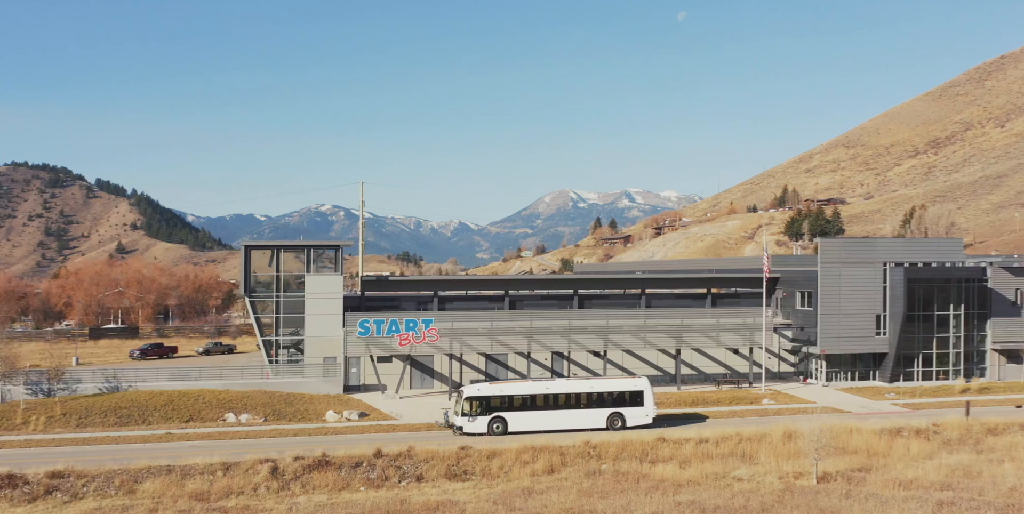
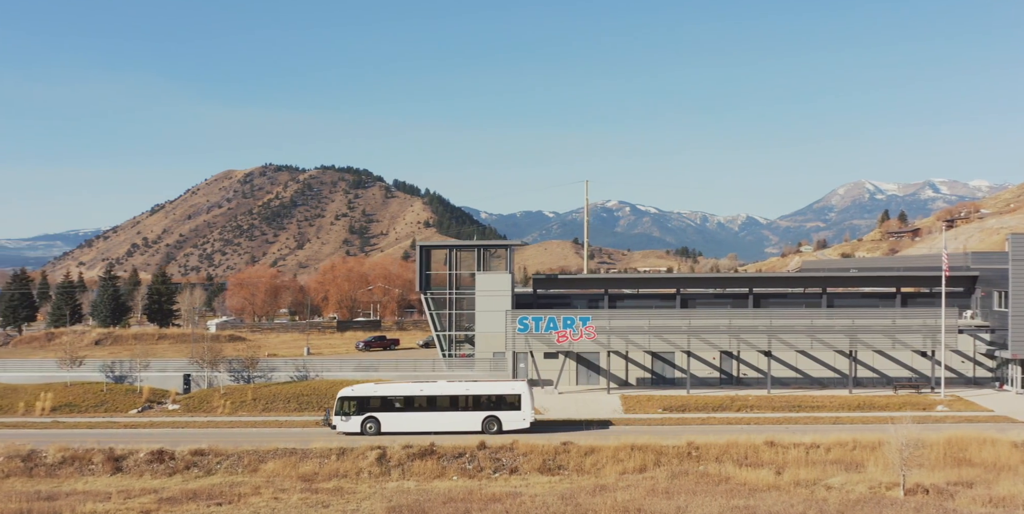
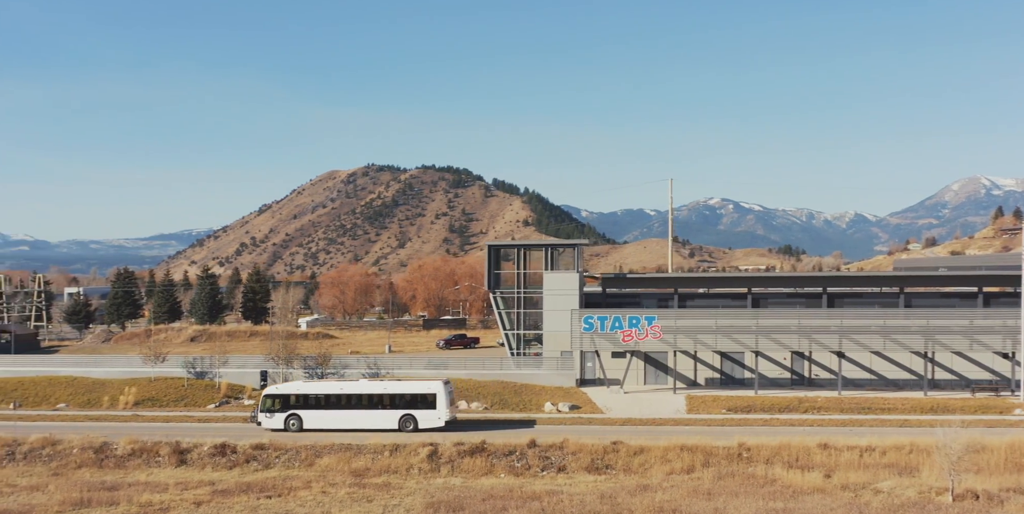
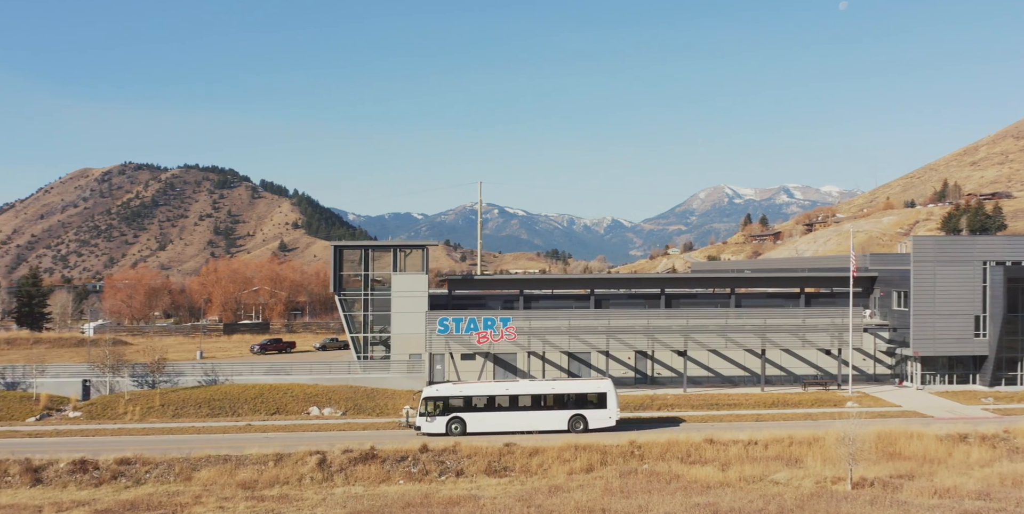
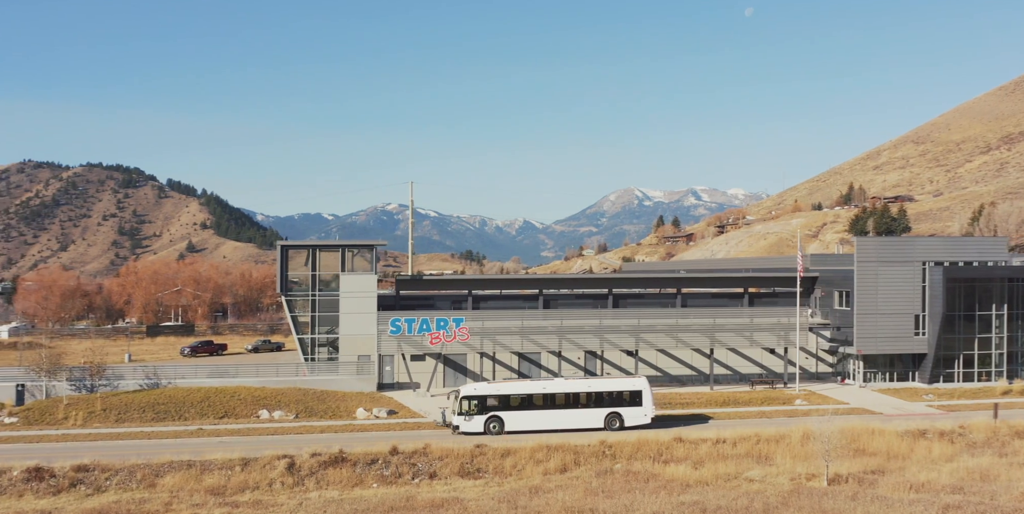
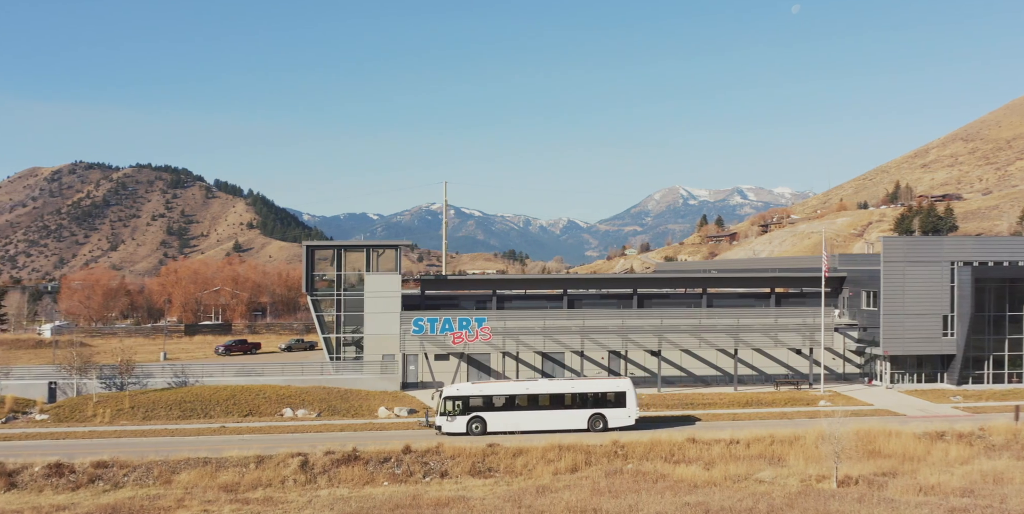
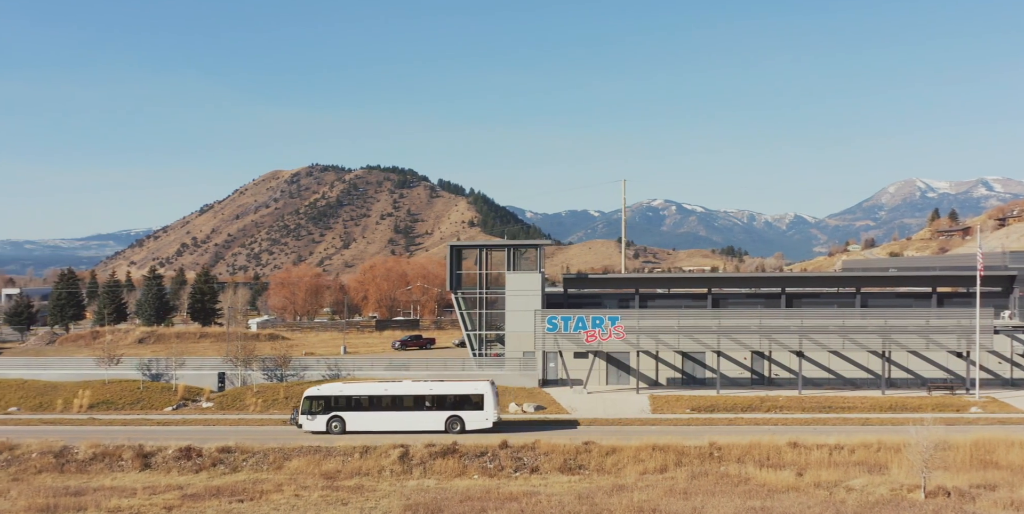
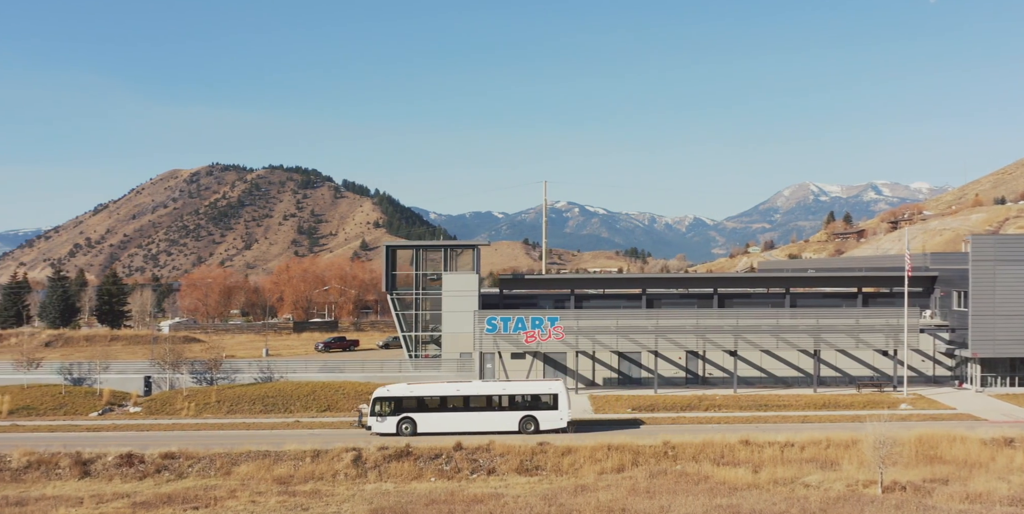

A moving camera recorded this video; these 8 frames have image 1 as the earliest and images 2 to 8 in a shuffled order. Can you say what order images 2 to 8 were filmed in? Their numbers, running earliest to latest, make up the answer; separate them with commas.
5, 6, 4, 8, 2, 7, 3
